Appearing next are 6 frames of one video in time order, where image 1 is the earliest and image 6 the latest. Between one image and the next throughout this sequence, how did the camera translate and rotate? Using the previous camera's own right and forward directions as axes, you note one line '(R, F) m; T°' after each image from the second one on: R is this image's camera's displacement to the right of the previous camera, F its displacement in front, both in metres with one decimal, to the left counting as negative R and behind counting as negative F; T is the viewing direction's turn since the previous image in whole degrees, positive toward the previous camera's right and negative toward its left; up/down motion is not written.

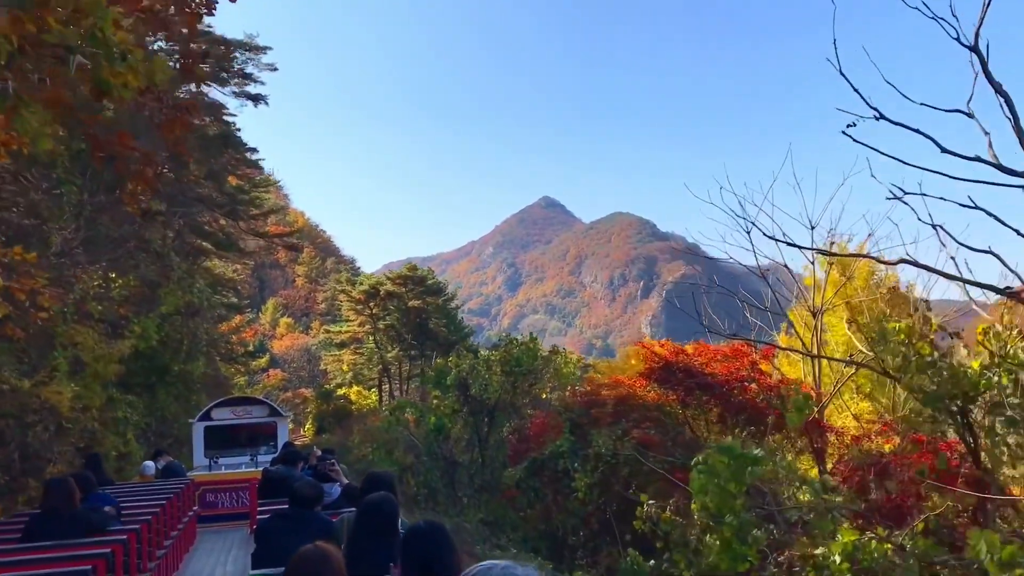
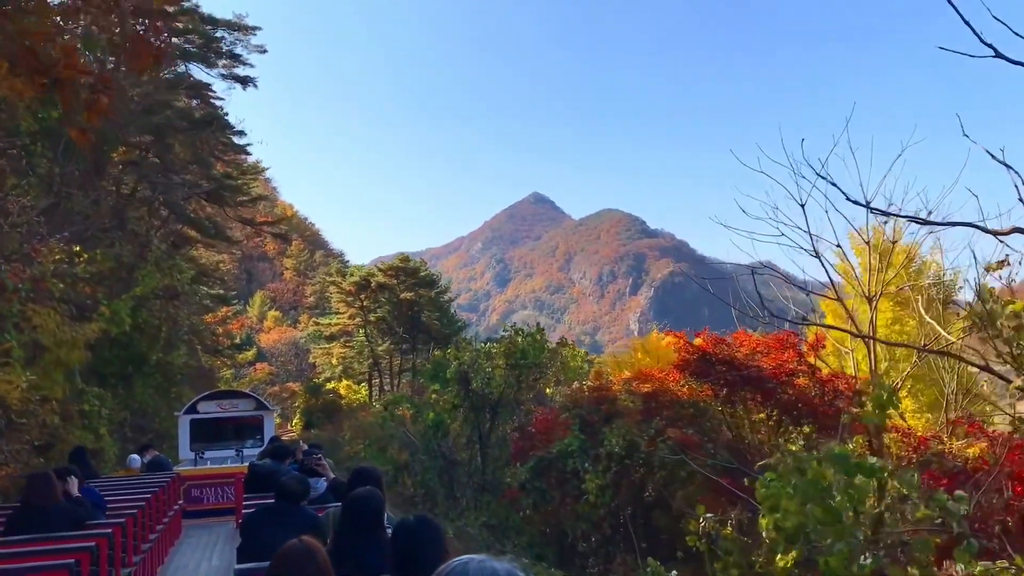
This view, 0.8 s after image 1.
(-0.3, +1.0) m; +1°
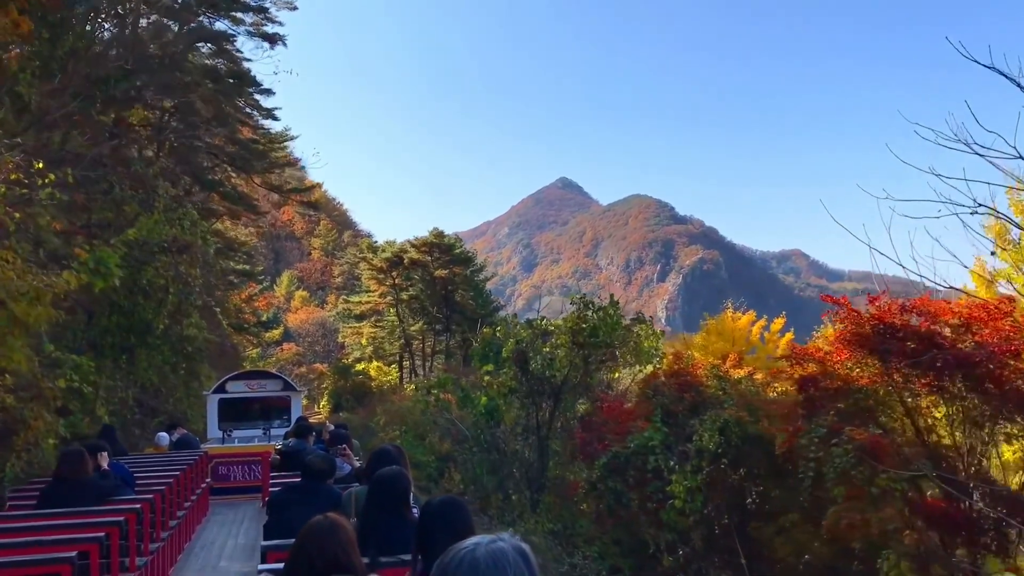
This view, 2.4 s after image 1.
(-0.6, +2.0) m; -2°
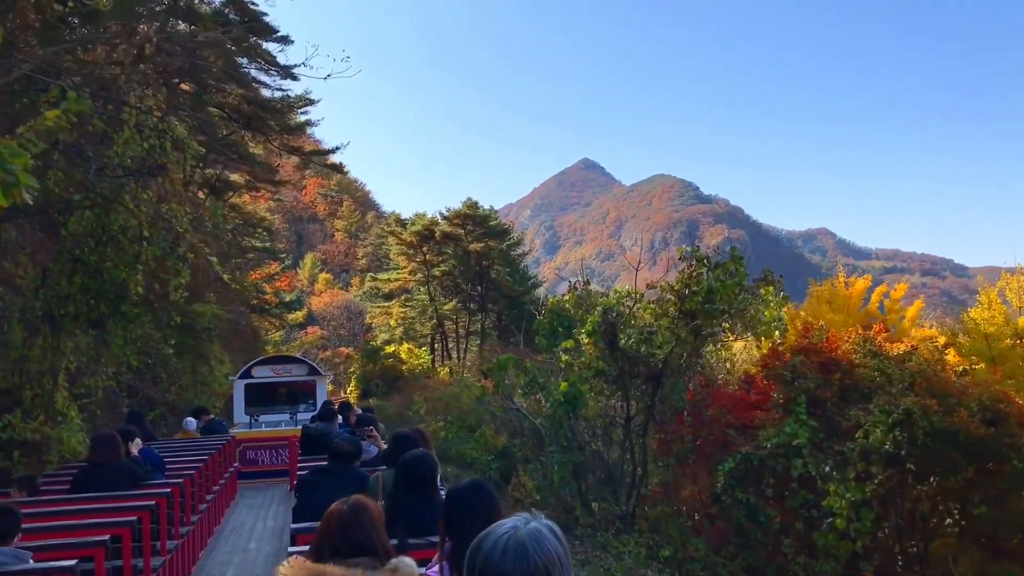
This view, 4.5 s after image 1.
(-0.7, +2.7) m; -1°
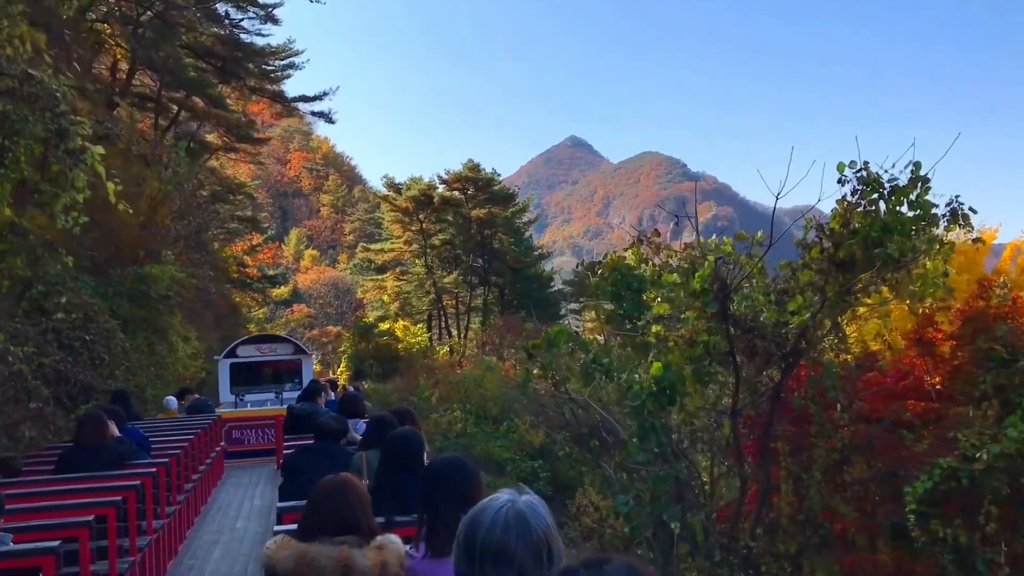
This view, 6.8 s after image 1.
(-0.6, +2.8) m; +1°
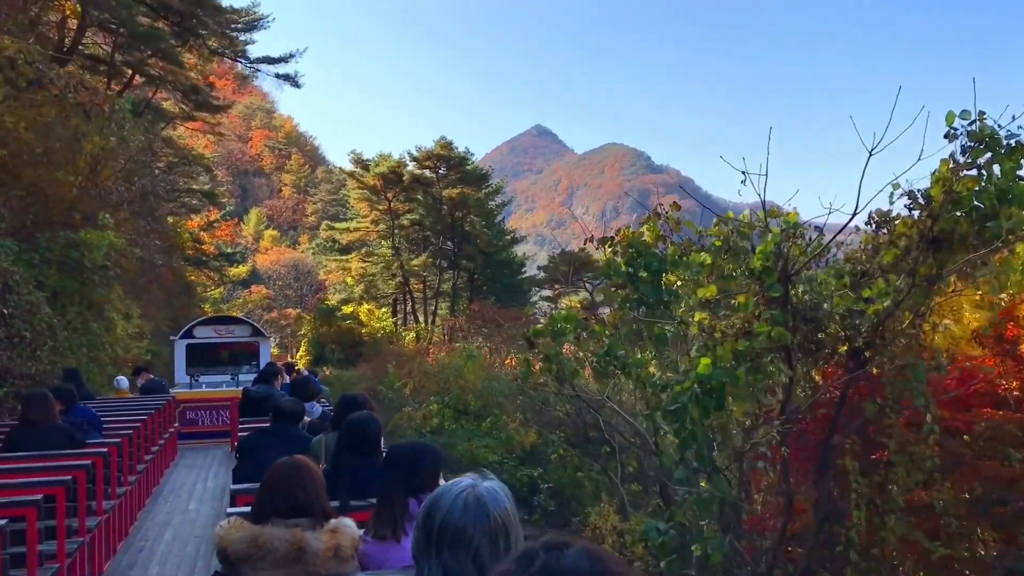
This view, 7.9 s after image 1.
(-0.3, +1.3) m; +2°
